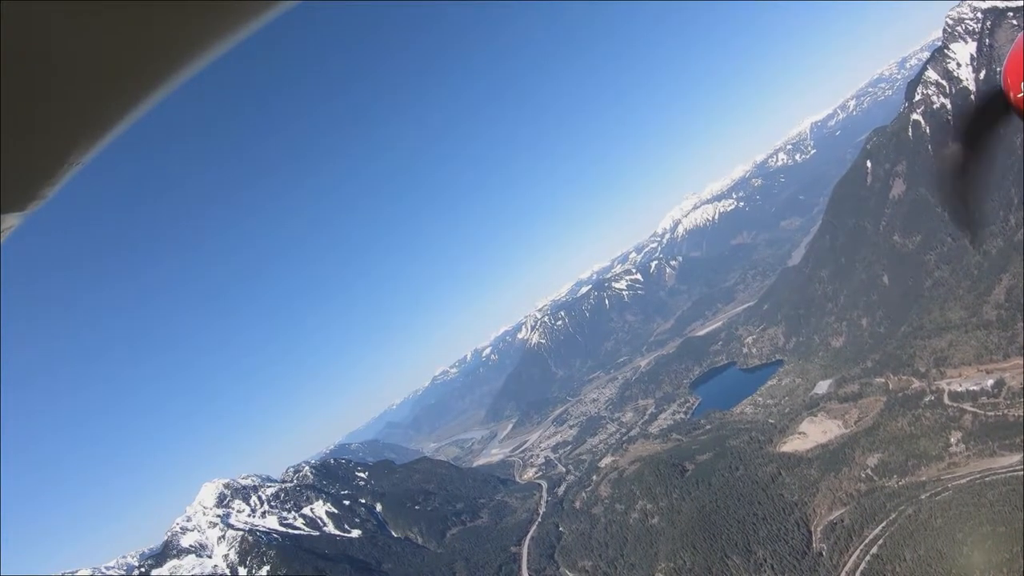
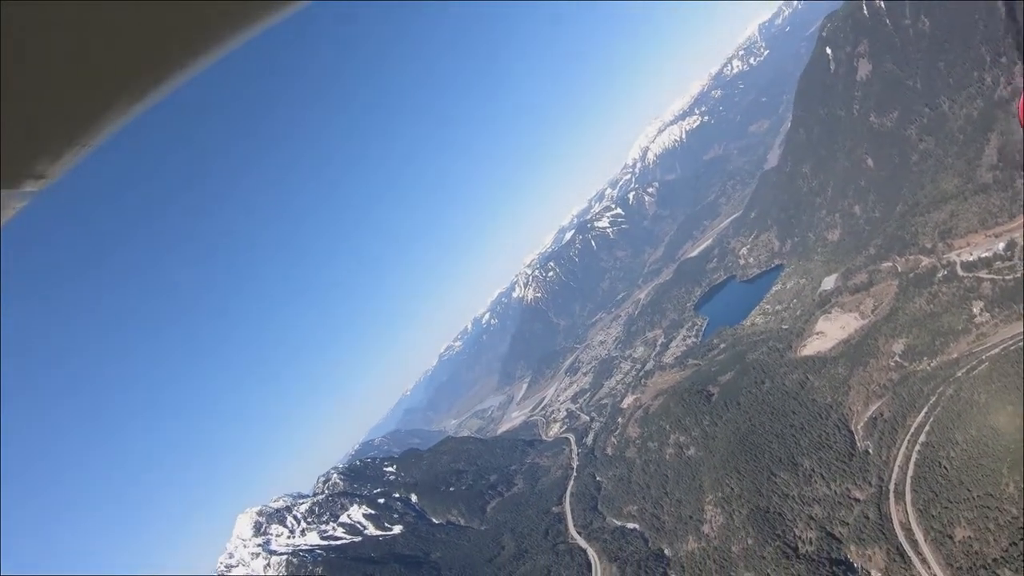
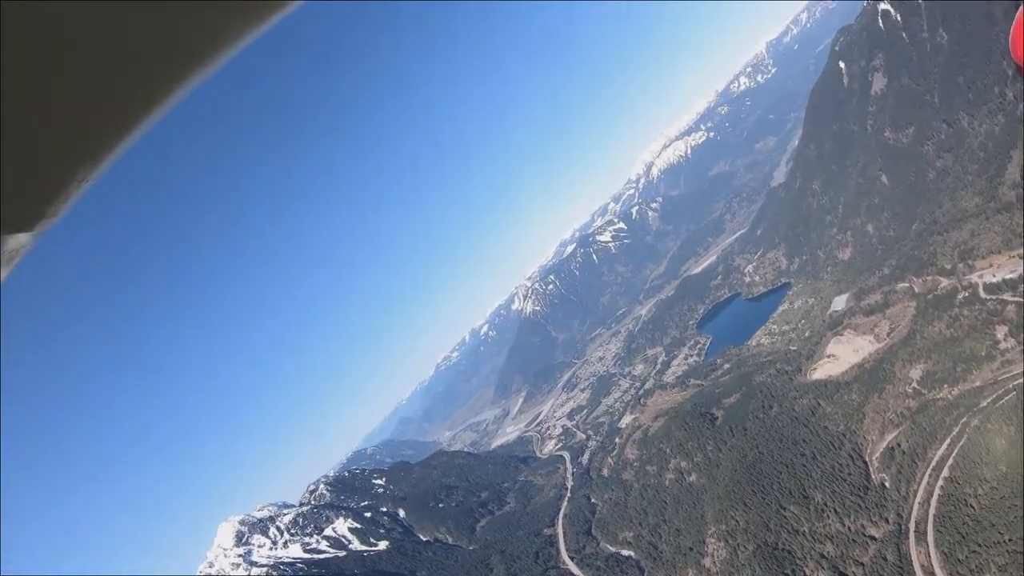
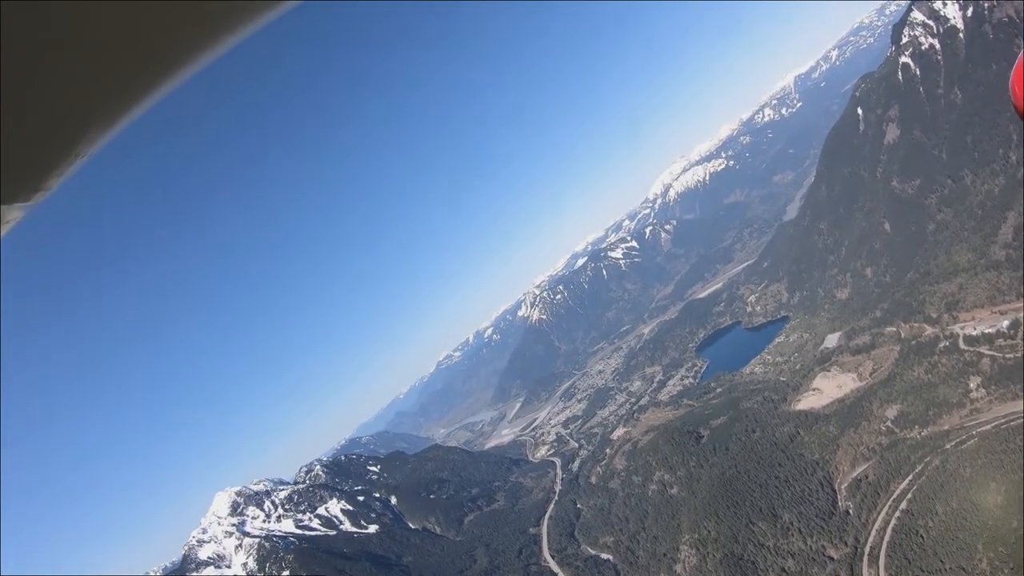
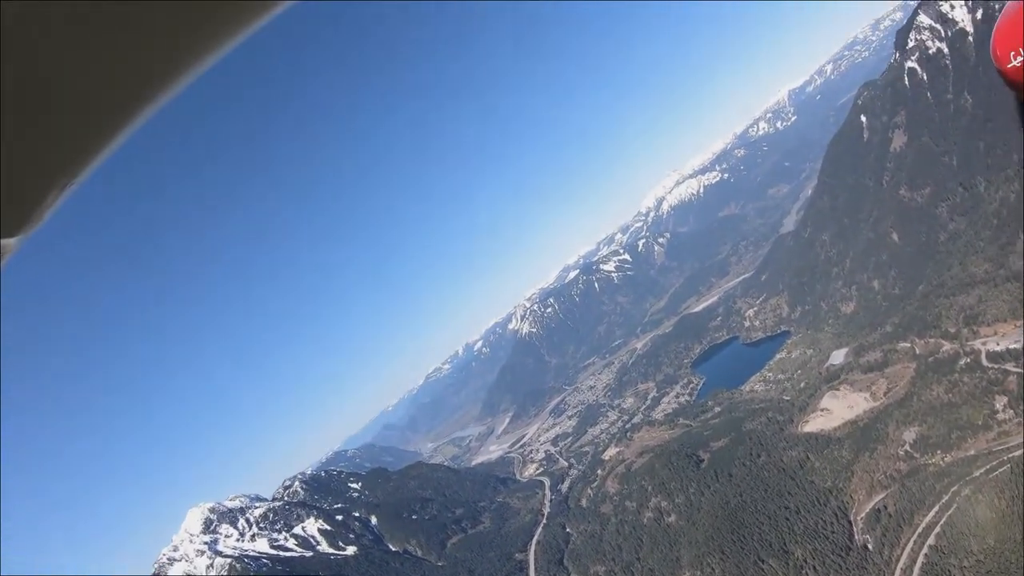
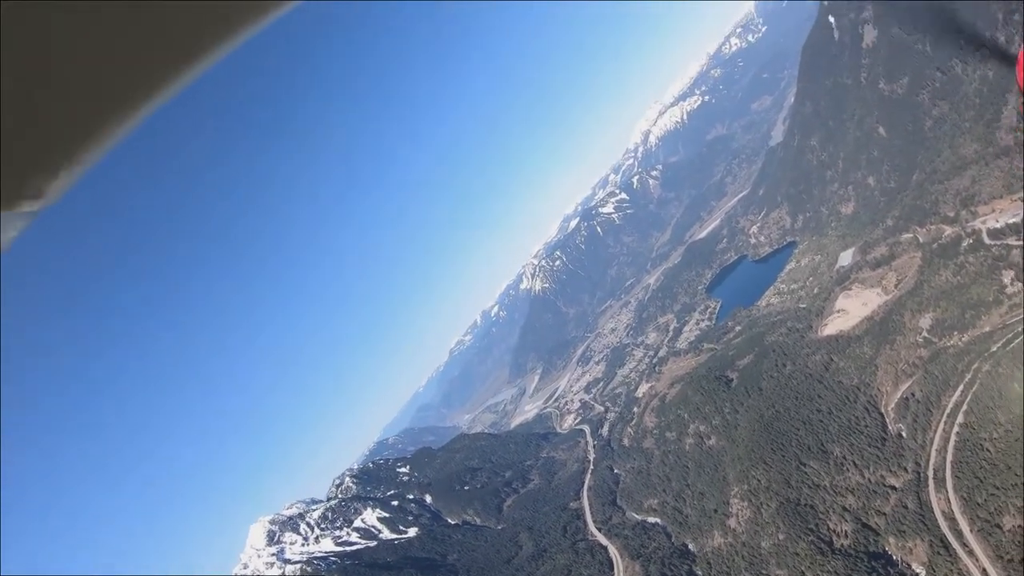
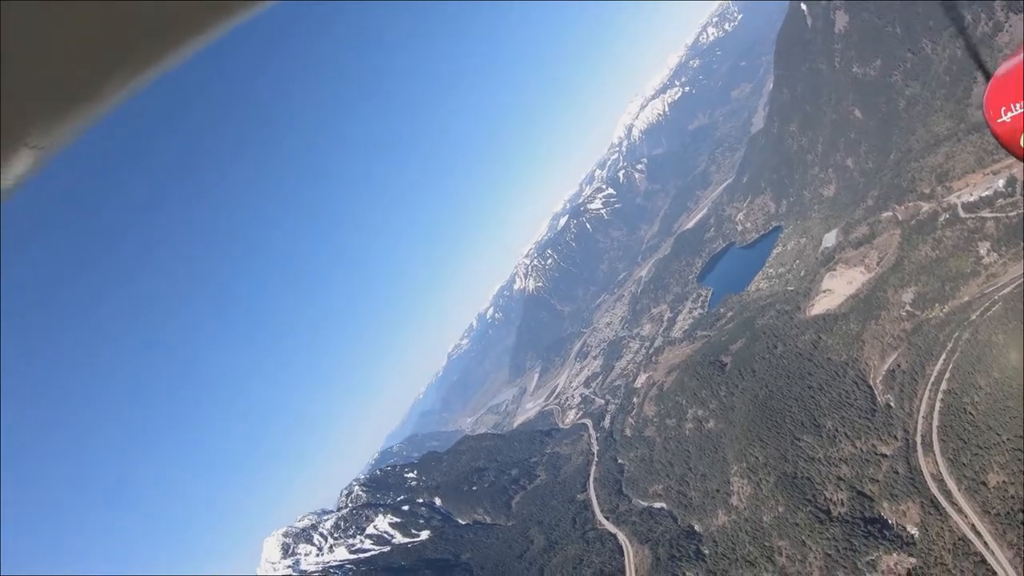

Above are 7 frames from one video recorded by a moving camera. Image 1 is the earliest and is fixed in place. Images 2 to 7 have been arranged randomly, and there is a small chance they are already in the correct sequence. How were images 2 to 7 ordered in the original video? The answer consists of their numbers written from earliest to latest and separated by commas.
4, 2, 7, 6, 3, 5
